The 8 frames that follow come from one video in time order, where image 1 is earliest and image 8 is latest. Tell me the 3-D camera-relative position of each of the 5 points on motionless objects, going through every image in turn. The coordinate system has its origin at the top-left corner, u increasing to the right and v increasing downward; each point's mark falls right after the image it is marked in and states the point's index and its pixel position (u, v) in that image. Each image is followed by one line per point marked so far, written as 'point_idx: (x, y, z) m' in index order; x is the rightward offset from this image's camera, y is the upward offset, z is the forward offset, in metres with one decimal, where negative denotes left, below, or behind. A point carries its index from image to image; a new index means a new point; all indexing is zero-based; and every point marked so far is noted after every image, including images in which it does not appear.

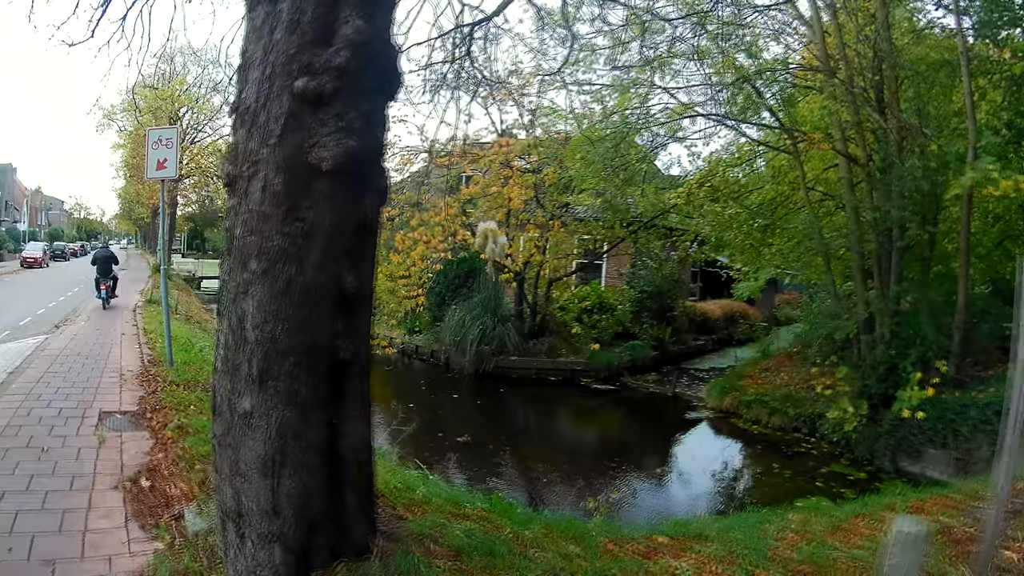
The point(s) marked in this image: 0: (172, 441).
0: (-1.9, -0.9, +4.4) m
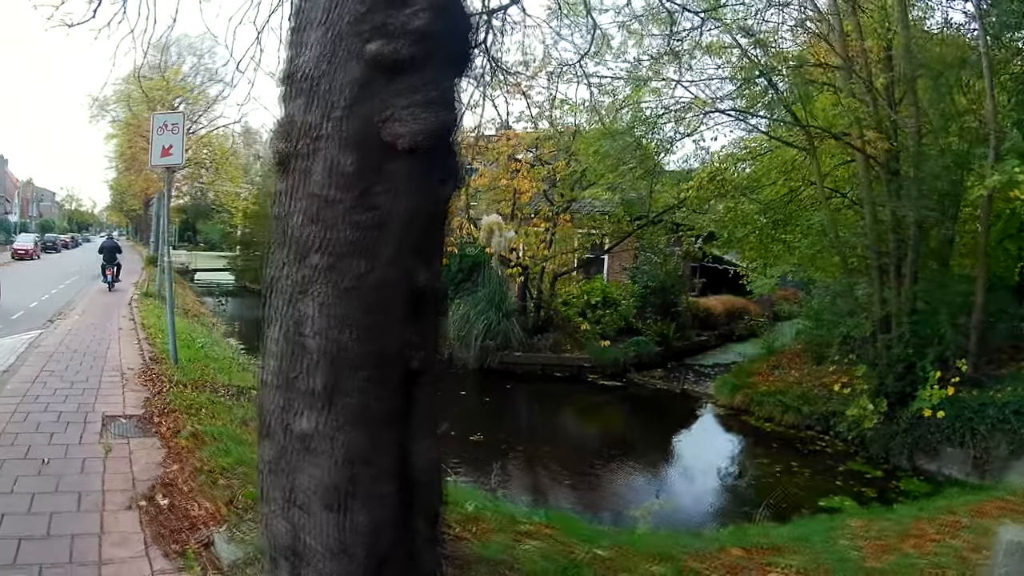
0: (-1.7, -0.8, +4.0) m
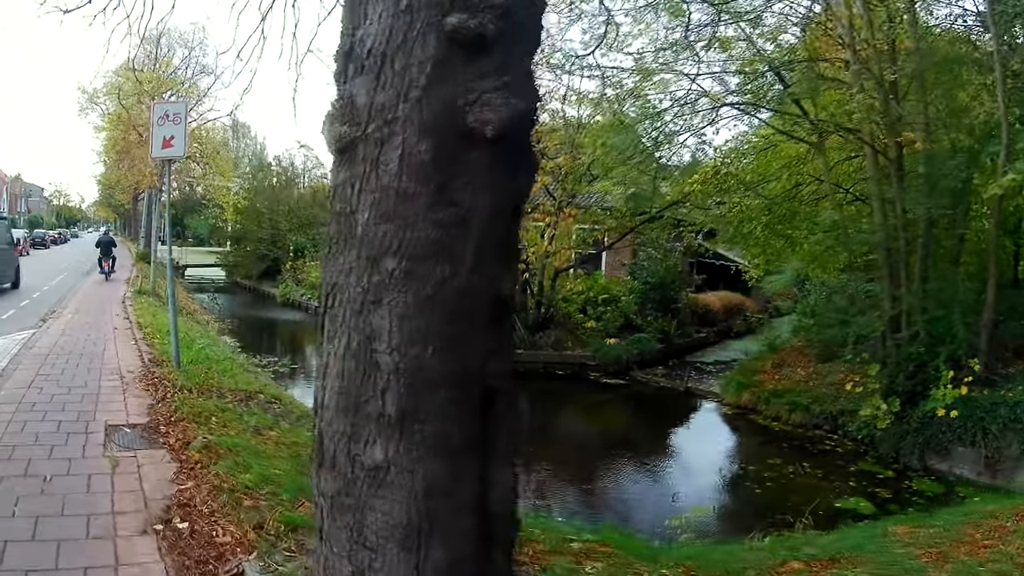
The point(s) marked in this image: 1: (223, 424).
0: (-1.5, -0.8, +3.7) m
1: (-1.7, -0.8, +4.6) m
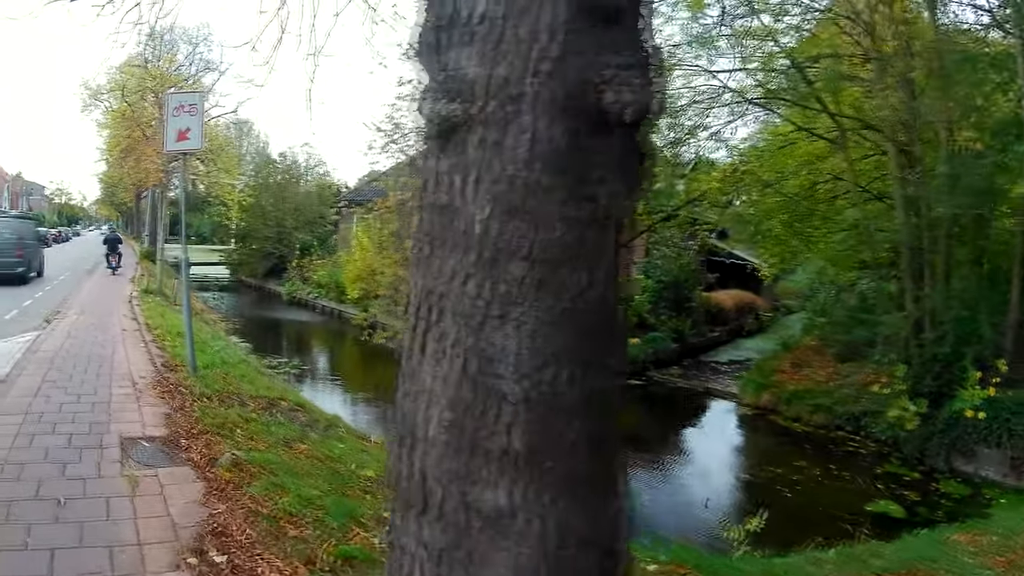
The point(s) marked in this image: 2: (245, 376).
0: (-1.2, -0.9, +3.4) m
1: (-1.4, -0.8, +4.3) m
2: (-2.2, -0.7, +6.6) m
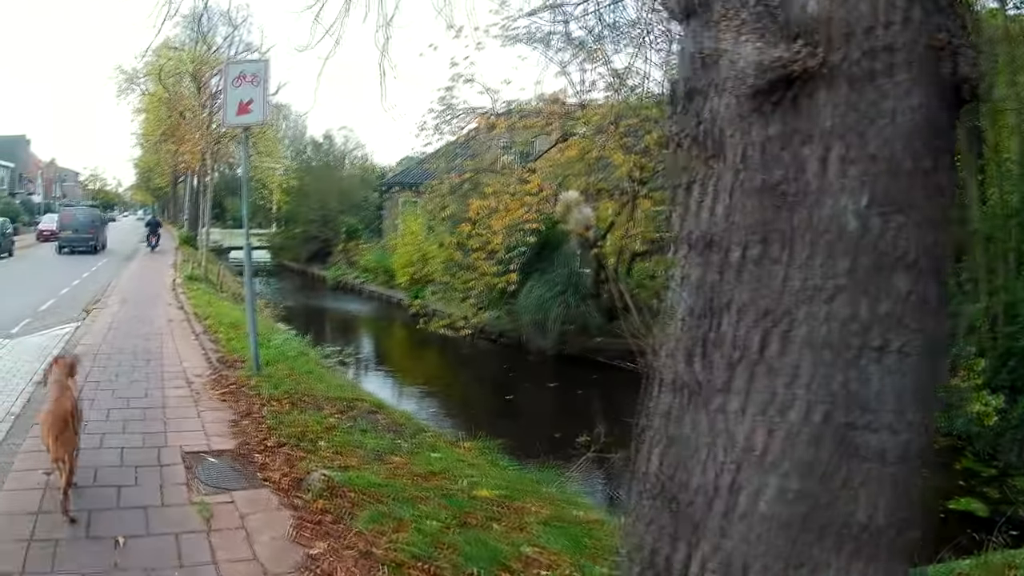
0: (-0.7, -0.8, +2.9) m
1: (-0.9, -0.8, +3.8) m
2: (-1.6, -0.6, +6.1) m
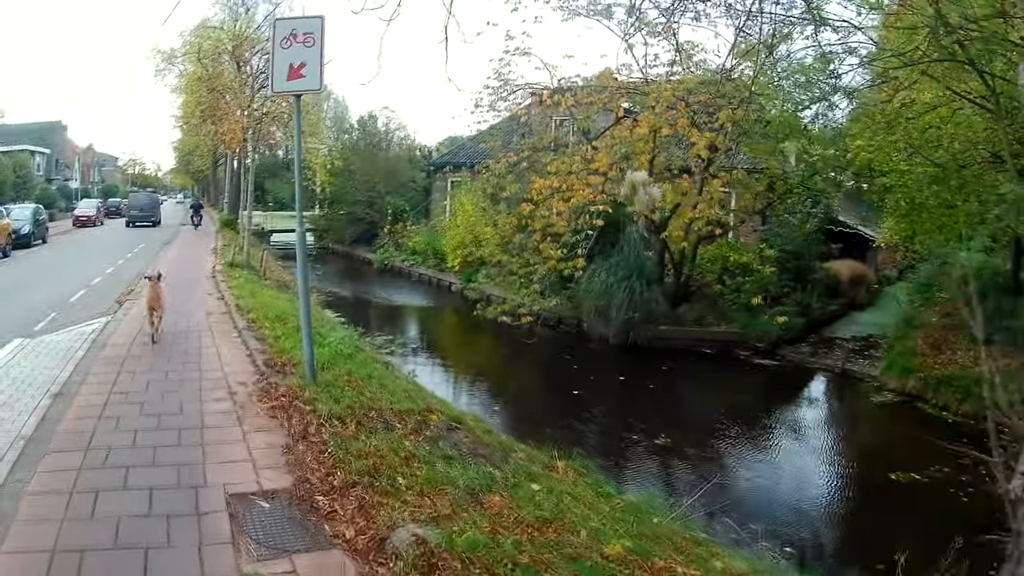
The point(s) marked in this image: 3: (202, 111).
0: (-0.3, -0.8, +2.2) m
1: (-0.4, -0.8, +3.1) m
2: (-1.0, -0.6, +5.4) m
3: (-7.7, +4.4, +19.3) m
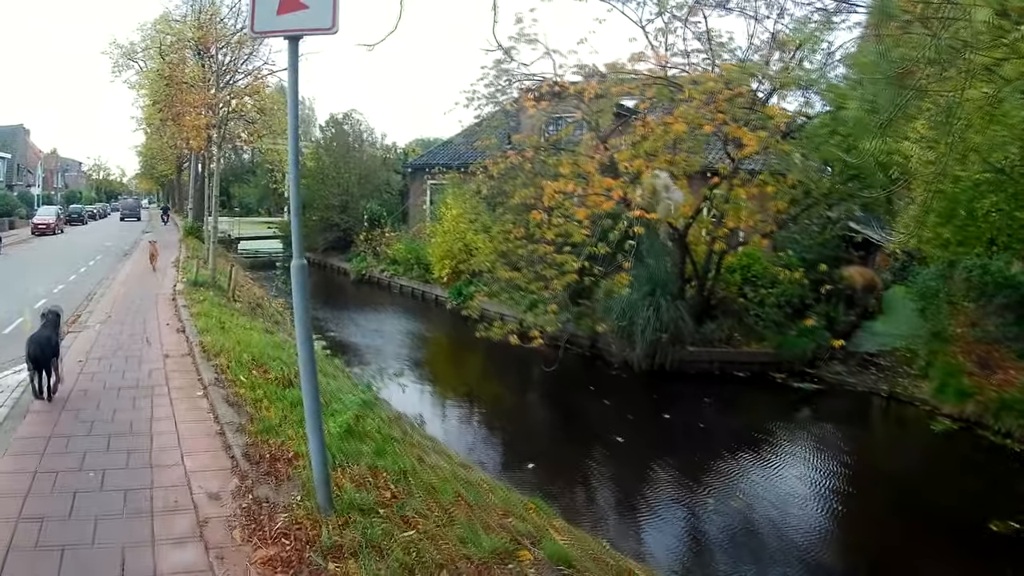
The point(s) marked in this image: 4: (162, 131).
0: (+0.3, -1.0, +0.7) m
1: (+0.1, -1.0, +1.6) m
2: (-0.6, -0.8, +3.9) m
3: (-7.9, +4.0, +17.5) m
4: (-8.9, +4.1, +19.9) m
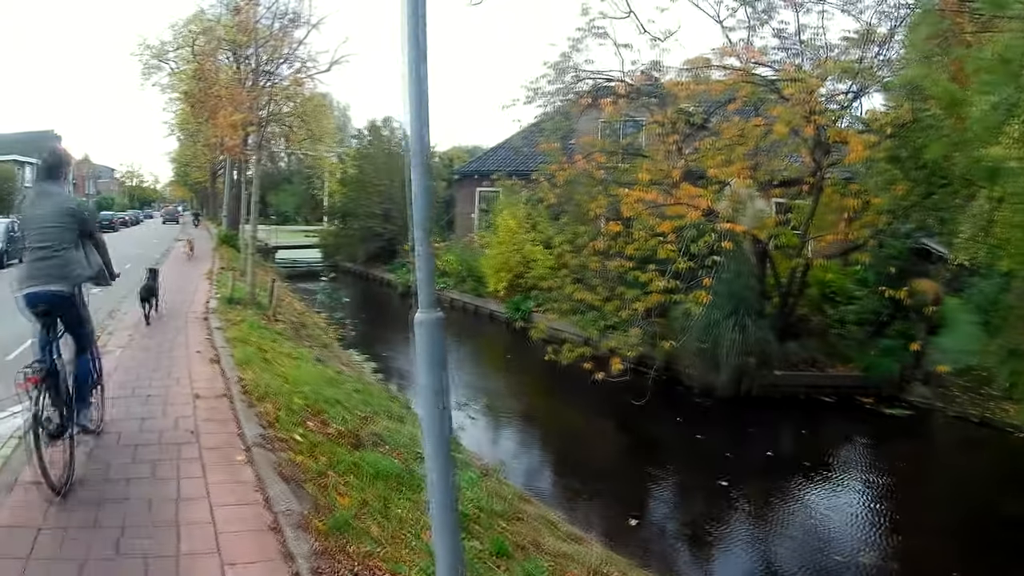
0: (+0.7, -1.1, -0.4) m
1: (+0.6, -1.1, +0.5) m
2: (0.0, -0.9, +2.9) m
3: (-6.8, +3.8, +16.9) m
4: (-7.7, +3.9, +19.3) m
